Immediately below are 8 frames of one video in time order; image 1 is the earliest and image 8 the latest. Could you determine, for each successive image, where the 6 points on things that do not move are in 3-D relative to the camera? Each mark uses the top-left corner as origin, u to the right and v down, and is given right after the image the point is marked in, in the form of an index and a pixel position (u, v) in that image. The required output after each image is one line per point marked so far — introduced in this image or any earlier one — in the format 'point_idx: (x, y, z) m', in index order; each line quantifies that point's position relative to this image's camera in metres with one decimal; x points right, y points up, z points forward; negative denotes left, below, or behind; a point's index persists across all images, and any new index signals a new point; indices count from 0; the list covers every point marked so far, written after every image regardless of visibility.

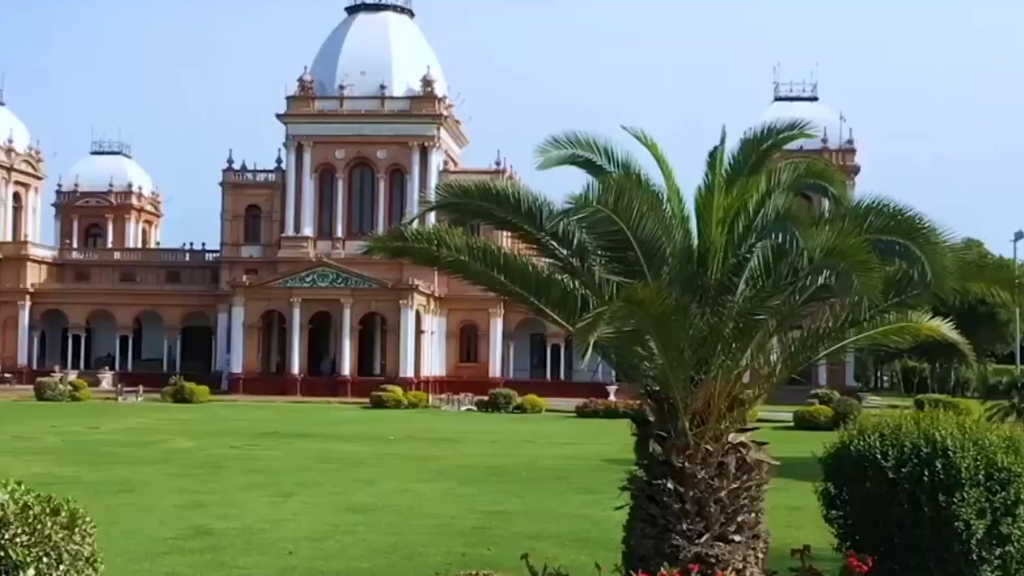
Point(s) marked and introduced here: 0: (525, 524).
0: (+0.2, -2.5, +14.0) m
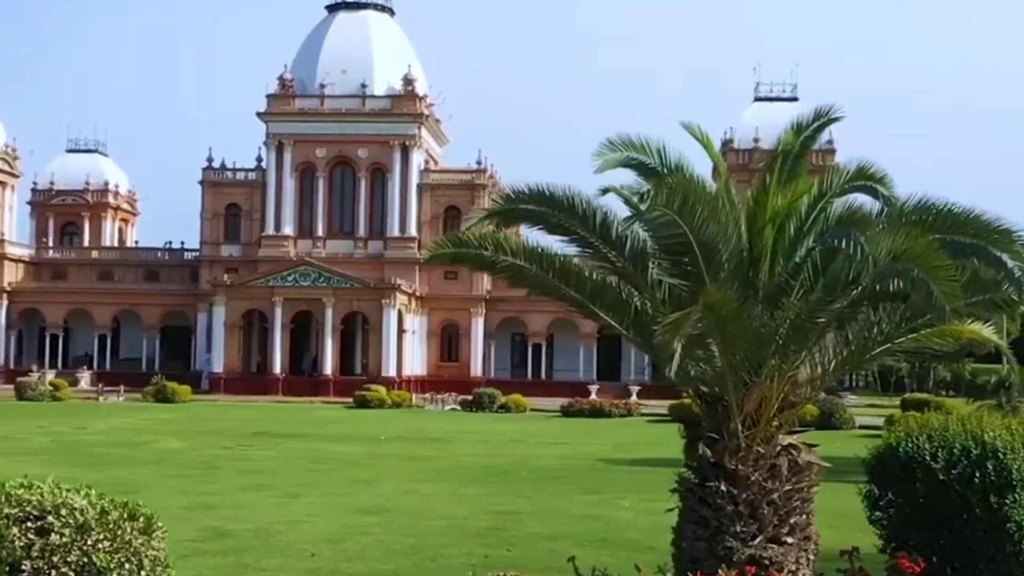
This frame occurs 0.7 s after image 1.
0: (+0.3, -2.5, +14.0) m
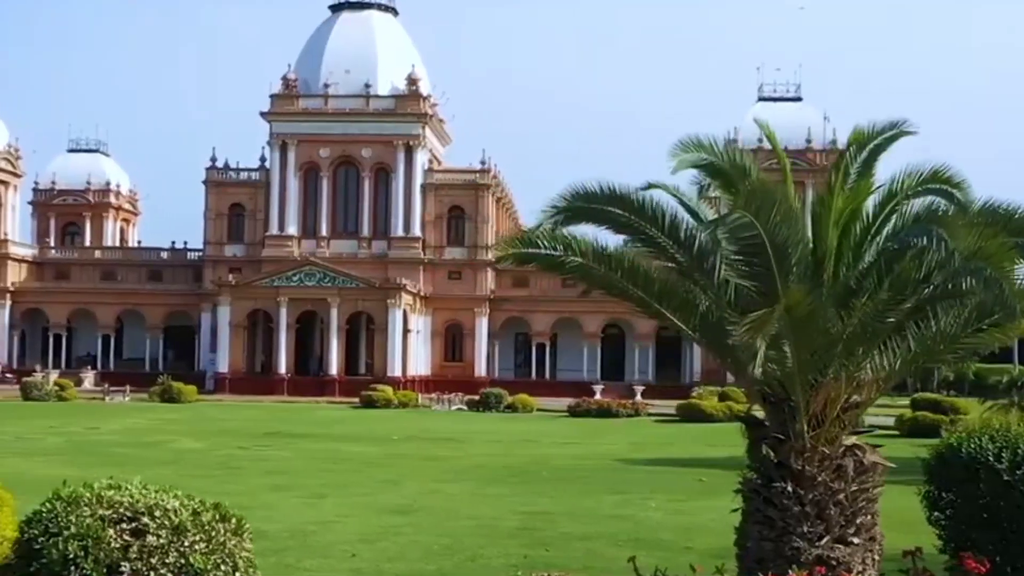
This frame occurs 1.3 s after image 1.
0: (+0.6, -2.5, +14.0) m
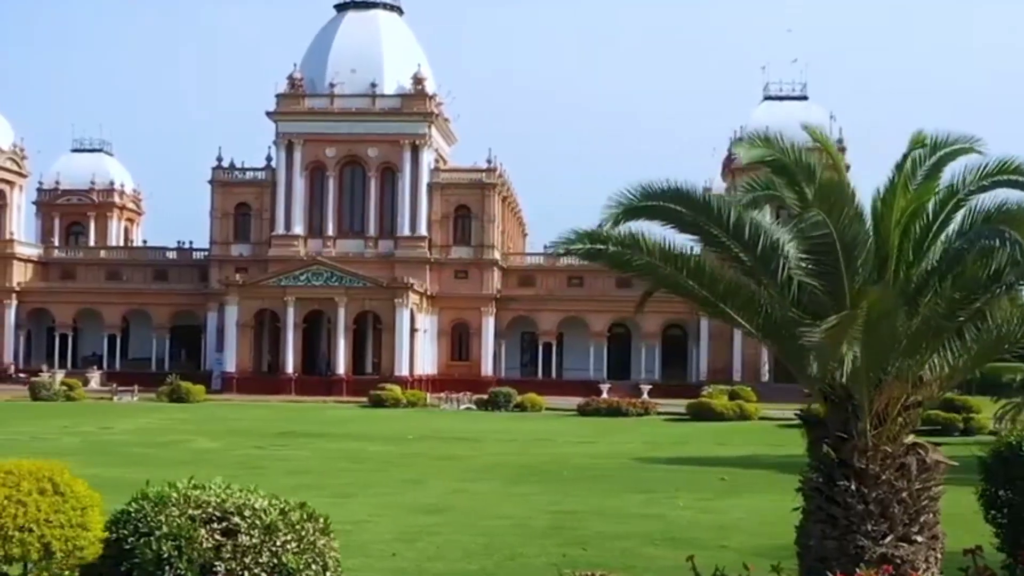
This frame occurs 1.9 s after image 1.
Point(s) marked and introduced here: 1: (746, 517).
0: (+0.9, -2.5, +14.0) m
1: (+2.6, -2.5, +14.9) m
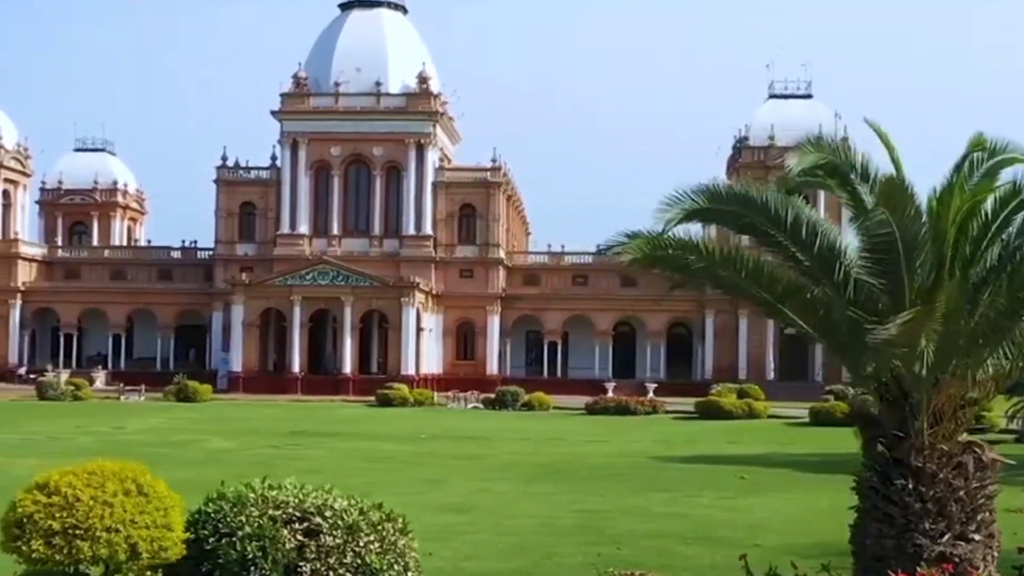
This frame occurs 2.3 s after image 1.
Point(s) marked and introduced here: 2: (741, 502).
0: (+1.2, -2.5, +14.0) m
1: (+2.9, -2.5, +14.9) m
2: (+2.7, -2.6, +16.2) m
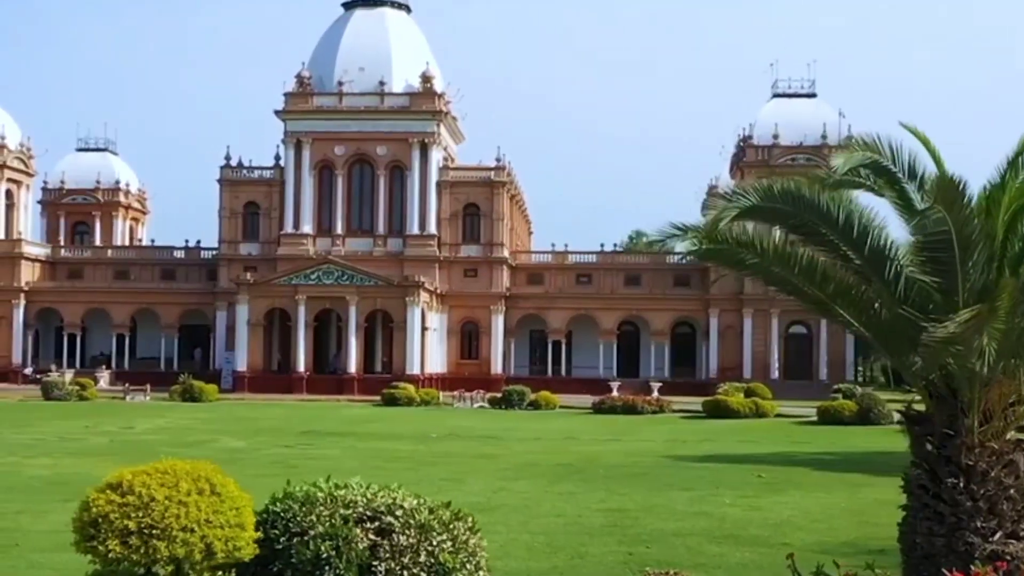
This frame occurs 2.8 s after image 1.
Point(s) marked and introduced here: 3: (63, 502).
0: (+1.5, -2.4, +14.0) m
1: (+3.1, -2.5, +14.9) m
2: (+3.0, -2.6, +16.2) m
3: (-5.1, -2.4, +15.2) m
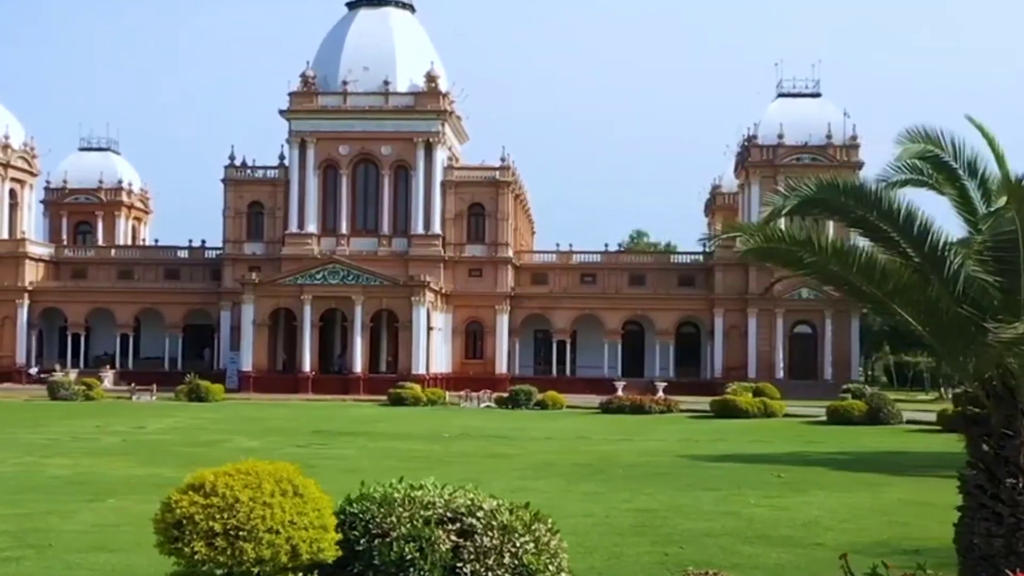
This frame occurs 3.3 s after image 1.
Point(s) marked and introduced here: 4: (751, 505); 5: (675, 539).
0: (+1.8, -2.4, +14.0) m
1: (+3.4, -2.5, +14.8) m
2: (+3.3, -2.6, +16.1) m
3: (-4.8, -2.4, +15.2) m
4: (+2.8, -2.5, +15.7) m
5: (+1.5, -2.4, +12.7) m
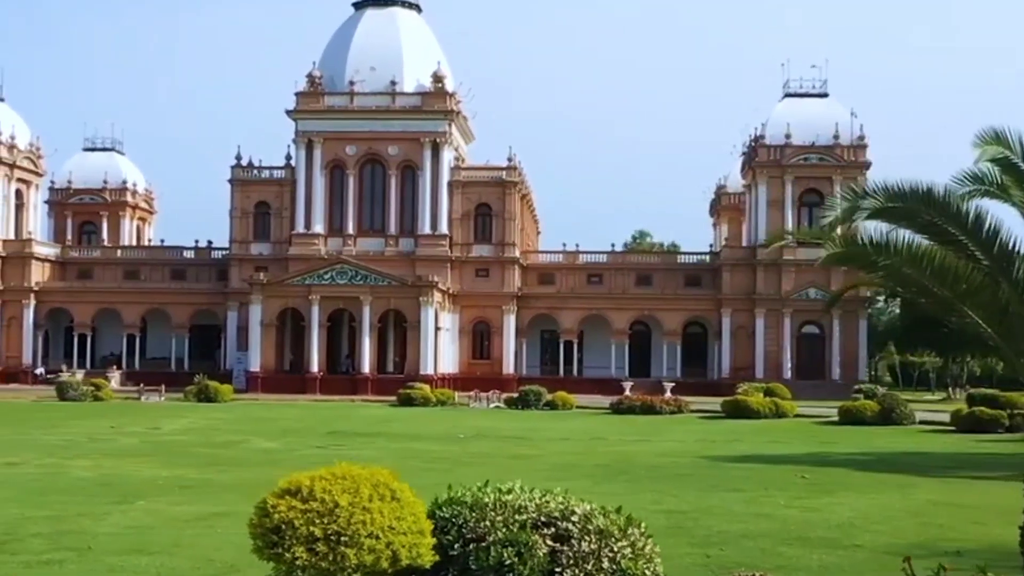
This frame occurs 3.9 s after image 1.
0: (+2.2, -2.5, +14.0) m
1: (+3.8, -2.5, +14.8) m
2: (+3.6, -2.6, +16.1) m
3: (-4.4, -2.4, +15.1) m
4: (+3.1, -2.5, +15.6) m
5: (+1.9, -2.4, +12.7) m
